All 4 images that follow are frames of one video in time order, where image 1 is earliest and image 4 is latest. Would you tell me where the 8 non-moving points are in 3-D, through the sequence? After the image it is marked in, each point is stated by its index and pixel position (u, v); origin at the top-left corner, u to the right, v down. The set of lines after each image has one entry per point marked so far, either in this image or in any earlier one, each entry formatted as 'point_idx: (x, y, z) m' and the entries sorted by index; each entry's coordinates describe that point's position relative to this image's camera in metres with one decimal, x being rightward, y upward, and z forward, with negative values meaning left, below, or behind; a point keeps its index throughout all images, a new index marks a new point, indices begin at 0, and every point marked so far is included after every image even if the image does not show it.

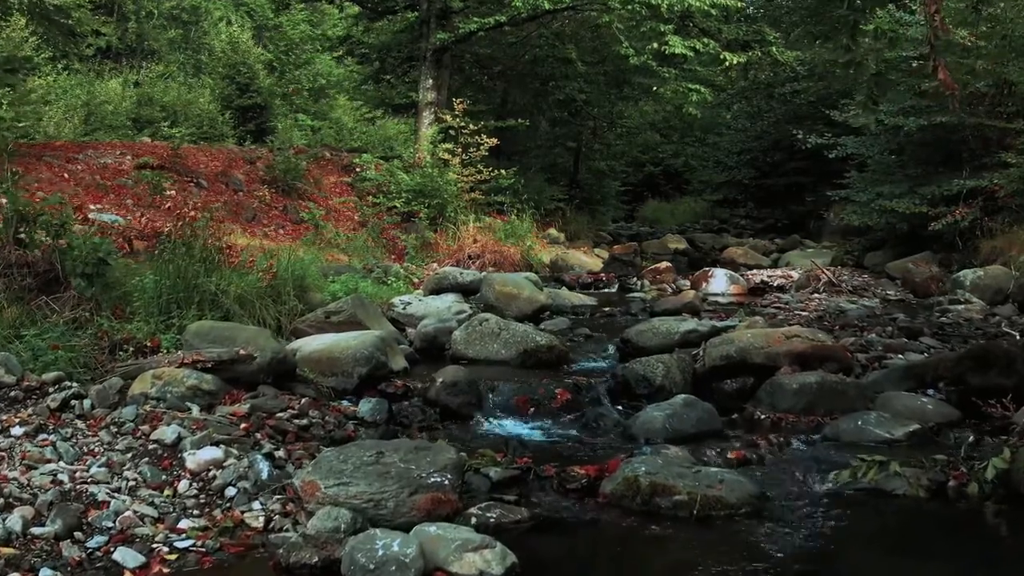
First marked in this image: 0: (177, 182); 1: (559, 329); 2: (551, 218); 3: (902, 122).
0: (-5.7, +1.8, +13.5) m
1: (+0.5, -0.5, +8.7) m
2: (+0.9, +1.6, +18.2) m
3: (+6.7, +2.9, +13.8) m
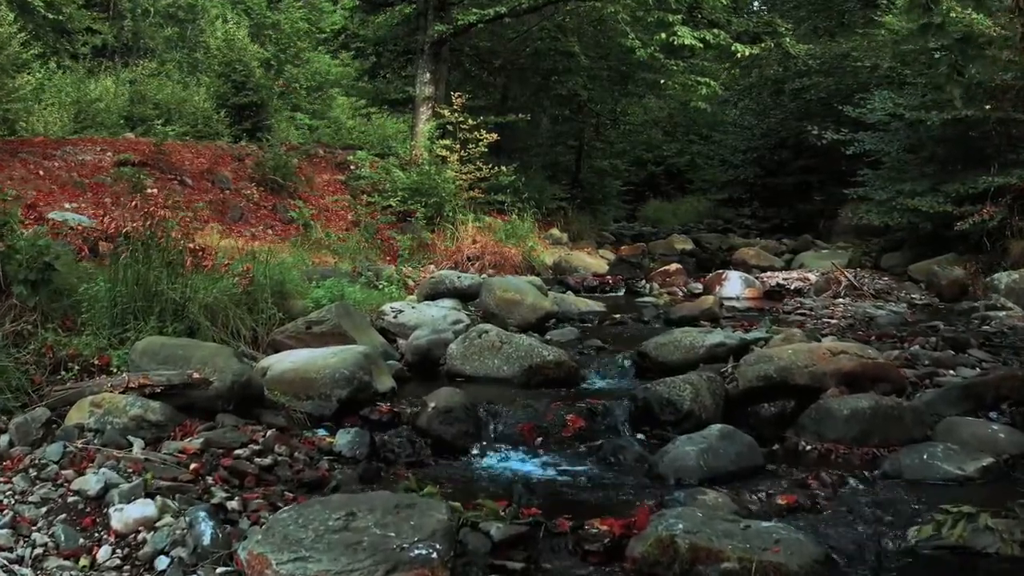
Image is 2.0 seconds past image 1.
0: (-5.6, +1.7, +12.6) m
1: (+0.6, -0.5, +7.8) m
2: (+0.9, +1.5, +17.3) m
3: (+6.8, +2.8, +12.9) m
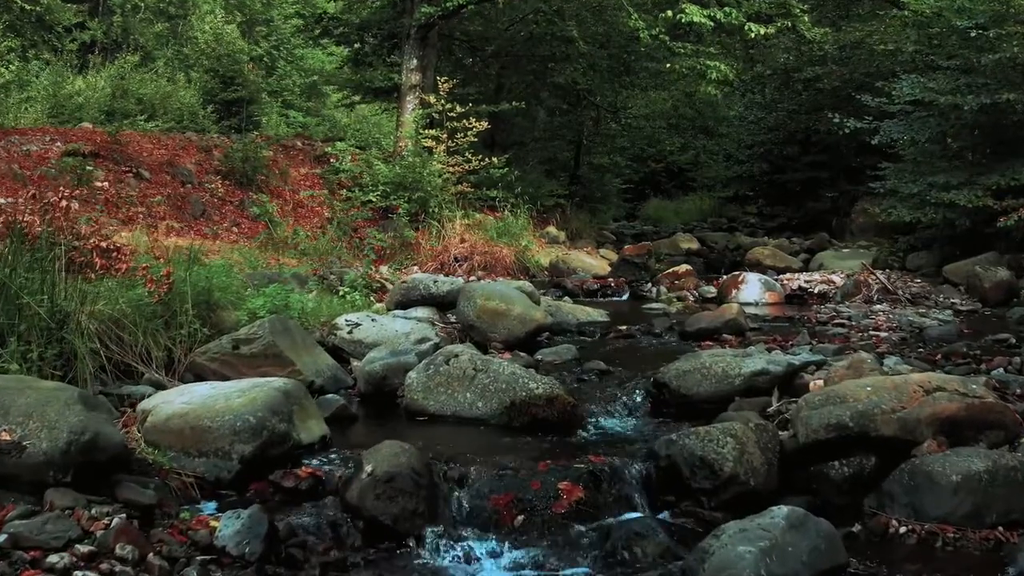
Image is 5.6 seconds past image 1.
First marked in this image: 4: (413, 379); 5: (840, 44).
0: (-5.8, +1.7, +11.1) m
1: (+0.4, -0.6, +6.3) m
2: (+0.8, +1.5, +15.8) m
3: (+6.6, +2.7, +11.4) m
4: (-0.7, -0.6, +5.1) m
5: (+7.0, +5.2, +16.6) m
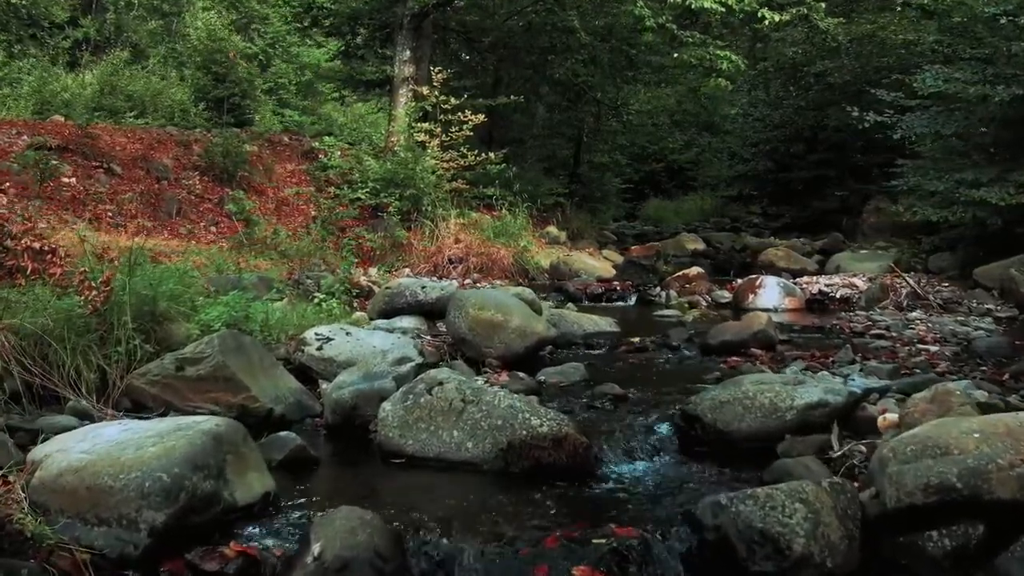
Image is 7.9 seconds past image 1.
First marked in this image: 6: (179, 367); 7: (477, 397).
0: (-5.8, +1.6, +10.1) m
1: (+0.4, -0.7, +5.3) m
2: (+0.7, +1.4, +14.8) m
3: (+6.6, +2.7, +10.4) m
4: (-0.7, -0.7, +4.2) m
5: (+7.0, +5.1, +15.6) m
6: (-2.1, -0.5, +4.8) m
7: (-0.2, -0.6, +4.1) m
